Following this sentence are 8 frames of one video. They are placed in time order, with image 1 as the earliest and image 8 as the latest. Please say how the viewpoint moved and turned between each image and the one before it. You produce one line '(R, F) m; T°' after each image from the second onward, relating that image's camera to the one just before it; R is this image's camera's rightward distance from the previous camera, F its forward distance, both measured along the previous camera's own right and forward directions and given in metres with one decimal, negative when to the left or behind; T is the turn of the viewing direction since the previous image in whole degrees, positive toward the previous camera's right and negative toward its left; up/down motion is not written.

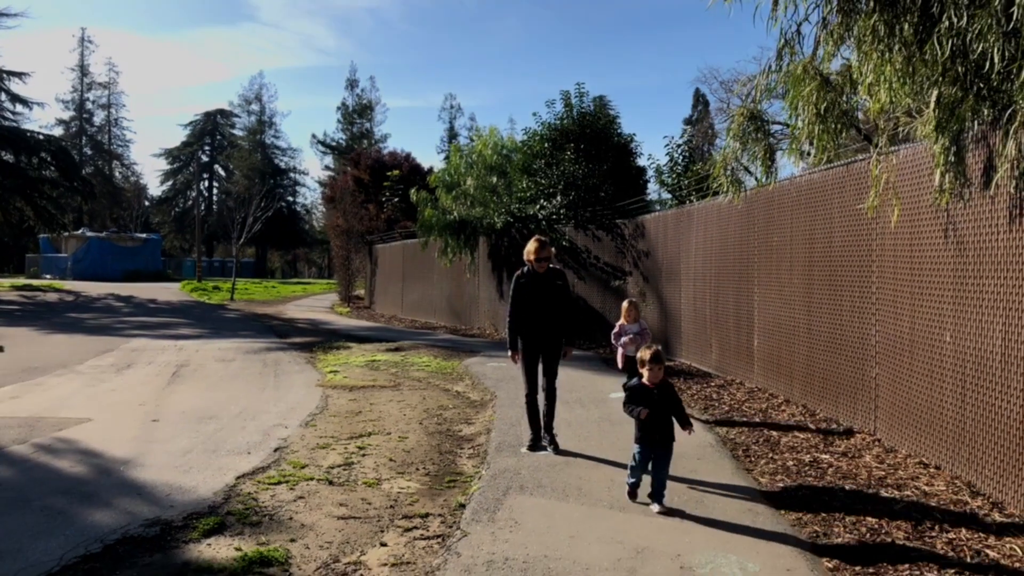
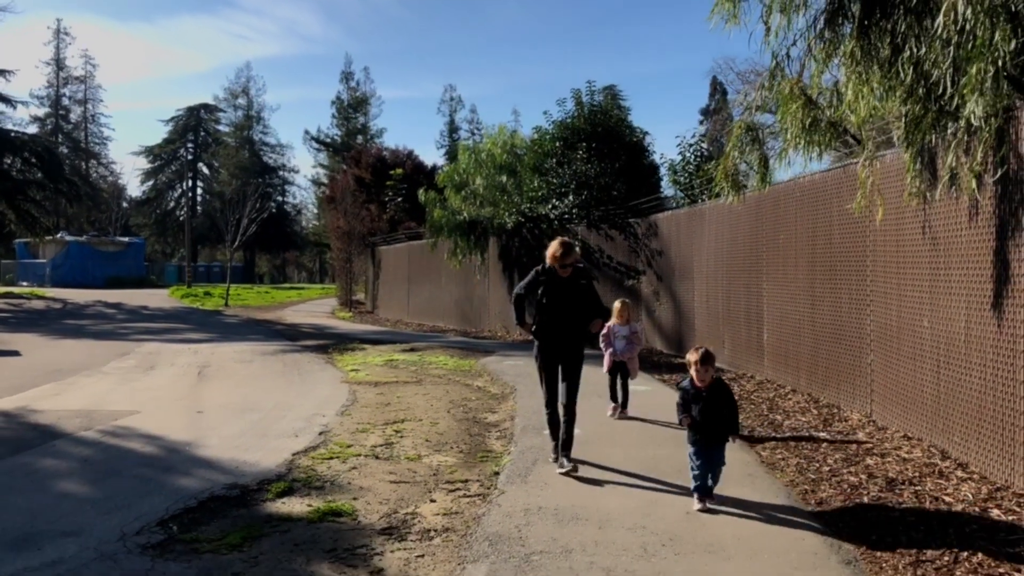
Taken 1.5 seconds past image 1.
(0.0, -1.1) m; -2°
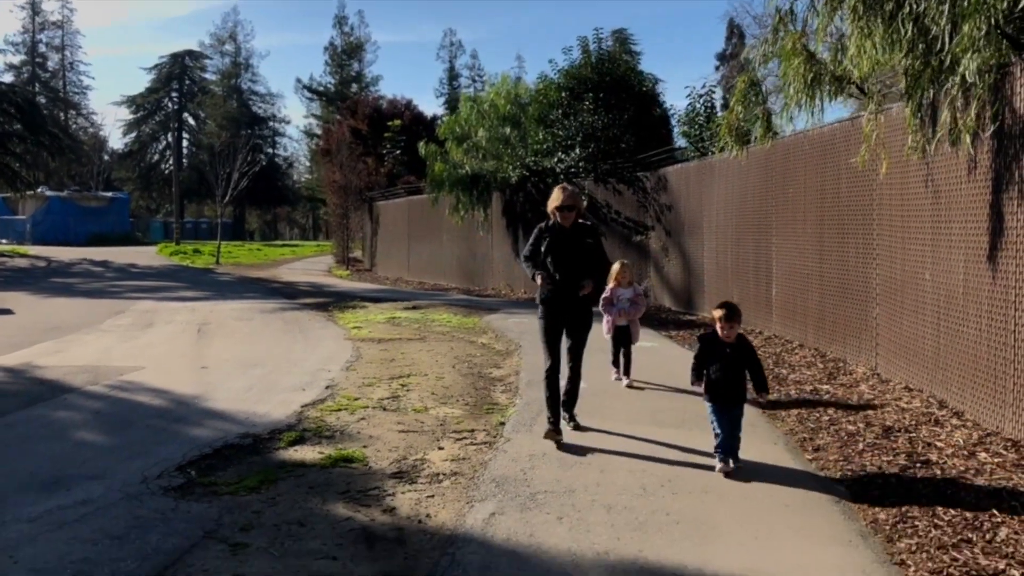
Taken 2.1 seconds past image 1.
(0.0, -0.2) m; 0°
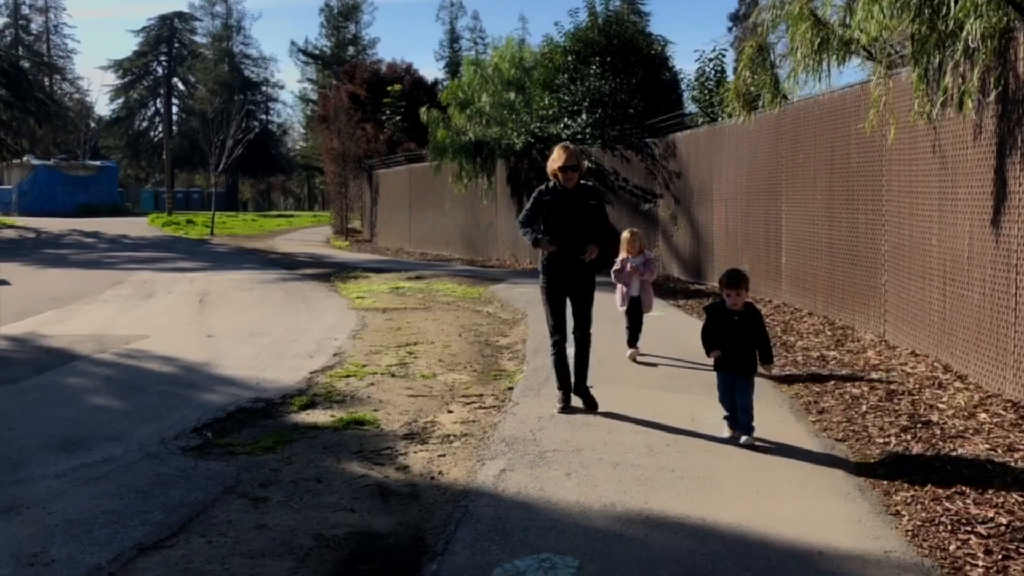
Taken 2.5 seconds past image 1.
(0.0, -0.1) m; 0°
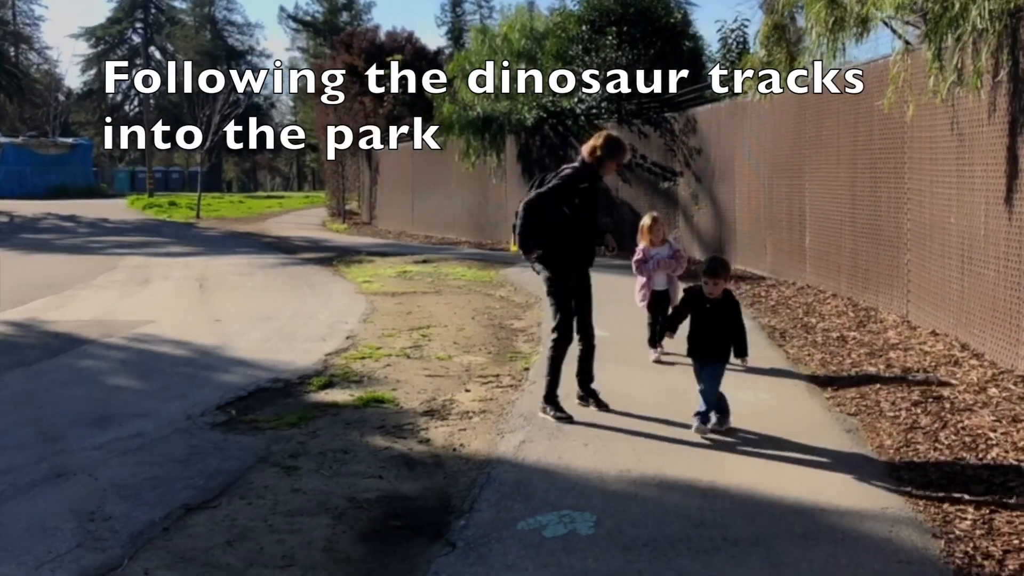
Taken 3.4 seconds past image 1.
(0.0, -0.2) m; -1°
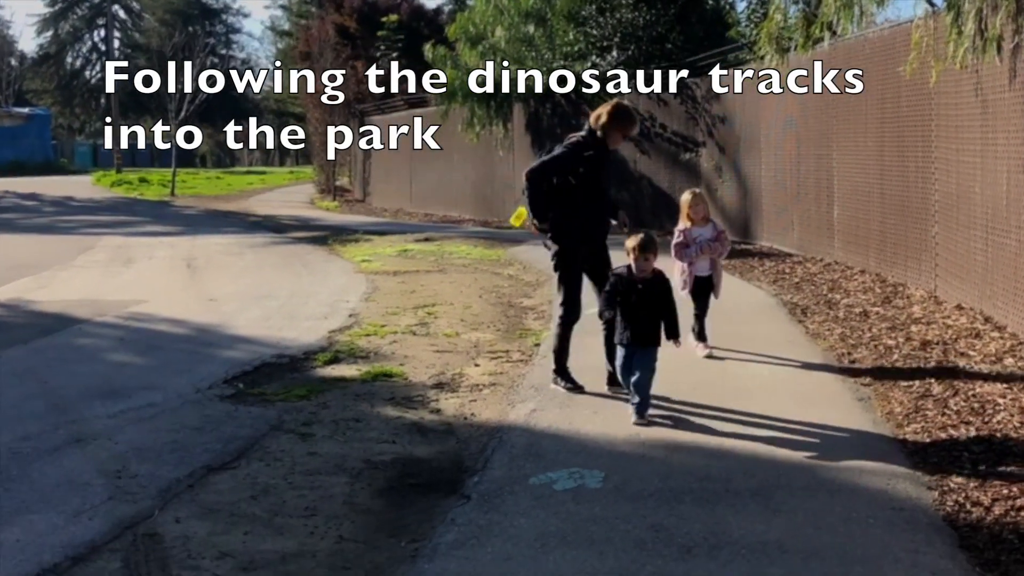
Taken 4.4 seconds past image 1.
(0.0, -0.1) m; 0°
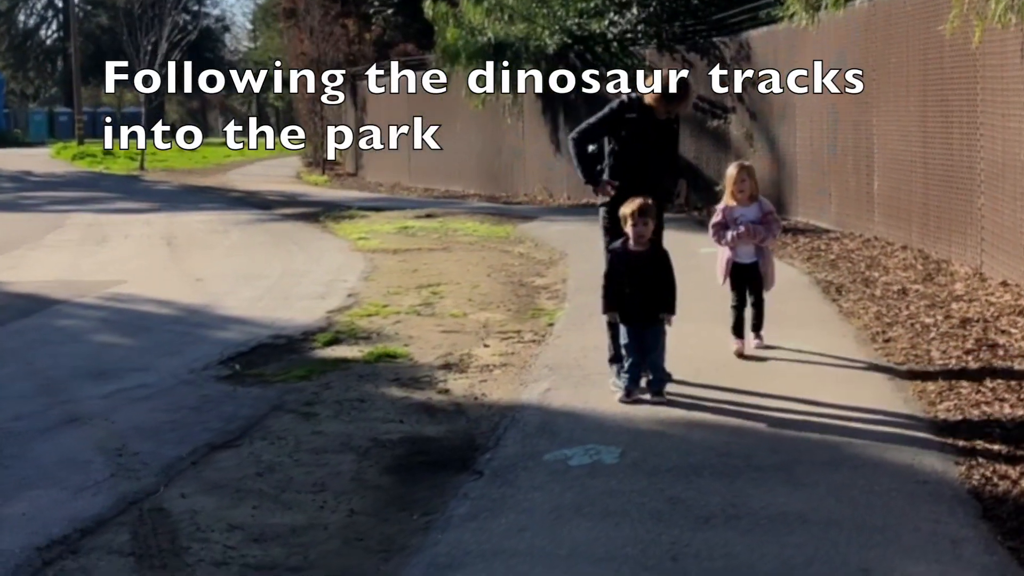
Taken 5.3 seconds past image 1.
(0.0, +0.3) m; -1°
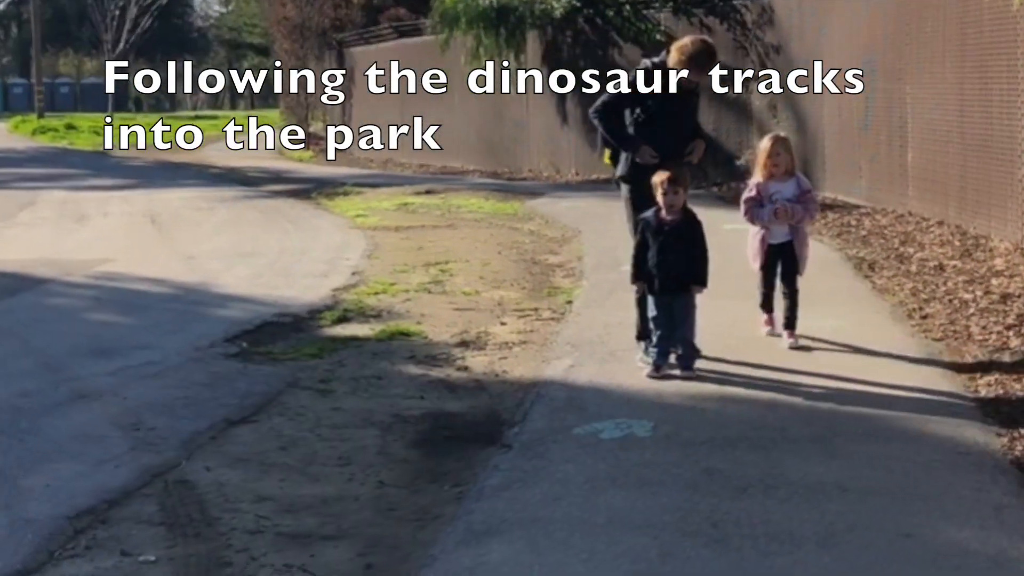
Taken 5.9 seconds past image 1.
(-0.1, +0.1) m; 0°
